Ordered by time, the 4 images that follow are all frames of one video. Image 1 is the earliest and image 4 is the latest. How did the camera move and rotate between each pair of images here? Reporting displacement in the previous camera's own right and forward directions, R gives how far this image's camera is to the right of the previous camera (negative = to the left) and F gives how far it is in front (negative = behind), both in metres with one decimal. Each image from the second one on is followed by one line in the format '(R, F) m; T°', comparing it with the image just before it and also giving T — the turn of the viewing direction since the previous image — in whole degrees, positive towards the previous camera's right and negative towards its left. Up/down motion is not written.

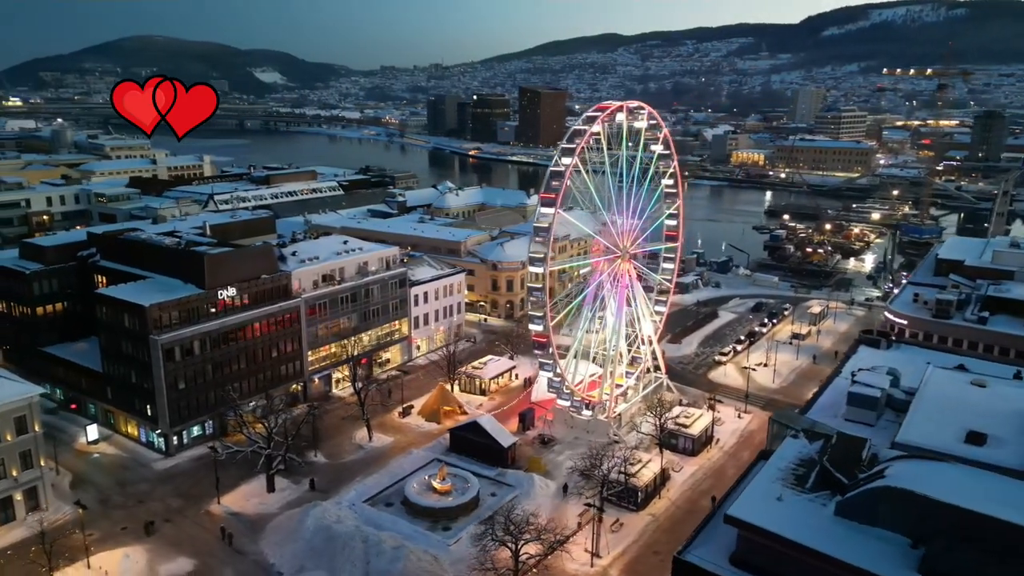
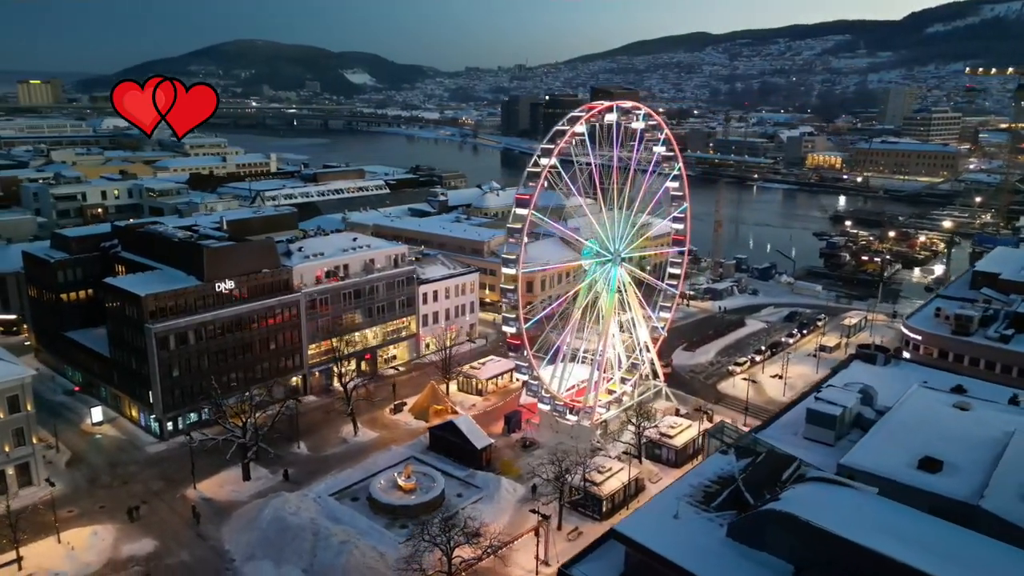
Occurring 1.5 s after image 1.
(+5.4, +0.6) m; -6°
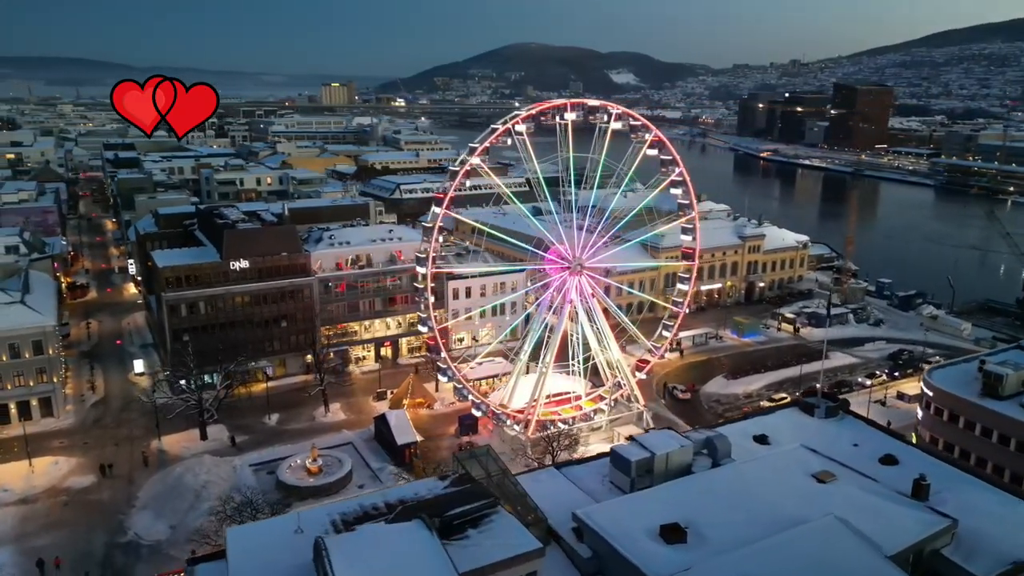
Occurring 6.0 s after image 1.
(+16.3, +3.9) m; -19°
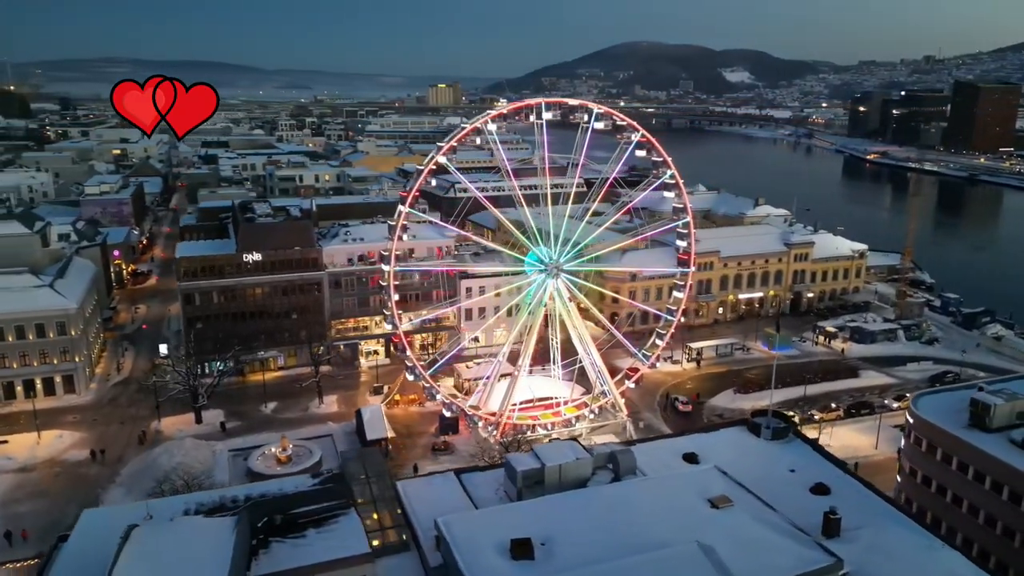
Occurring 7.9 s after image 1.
(+6.9, +1.0) m; -8°
